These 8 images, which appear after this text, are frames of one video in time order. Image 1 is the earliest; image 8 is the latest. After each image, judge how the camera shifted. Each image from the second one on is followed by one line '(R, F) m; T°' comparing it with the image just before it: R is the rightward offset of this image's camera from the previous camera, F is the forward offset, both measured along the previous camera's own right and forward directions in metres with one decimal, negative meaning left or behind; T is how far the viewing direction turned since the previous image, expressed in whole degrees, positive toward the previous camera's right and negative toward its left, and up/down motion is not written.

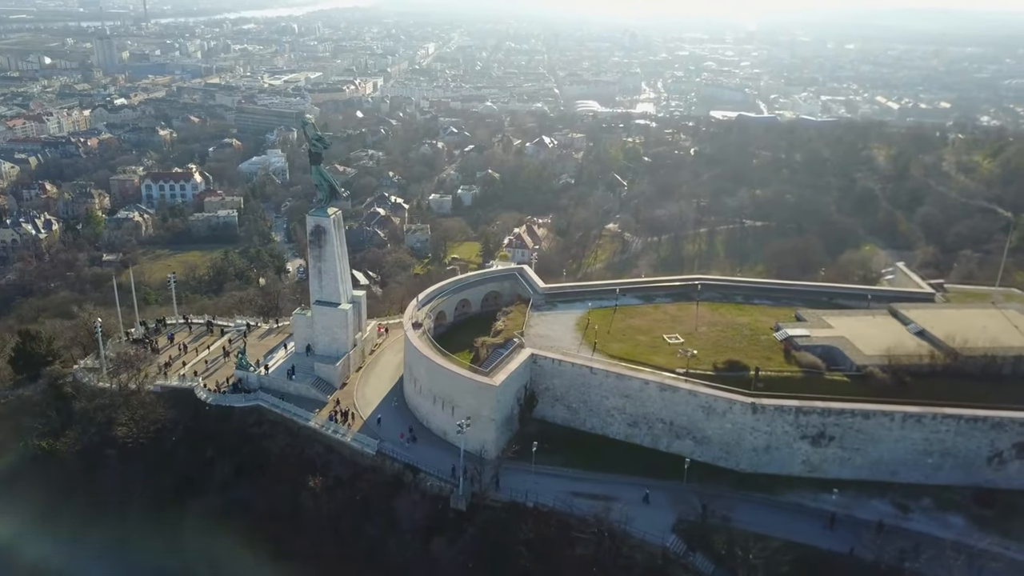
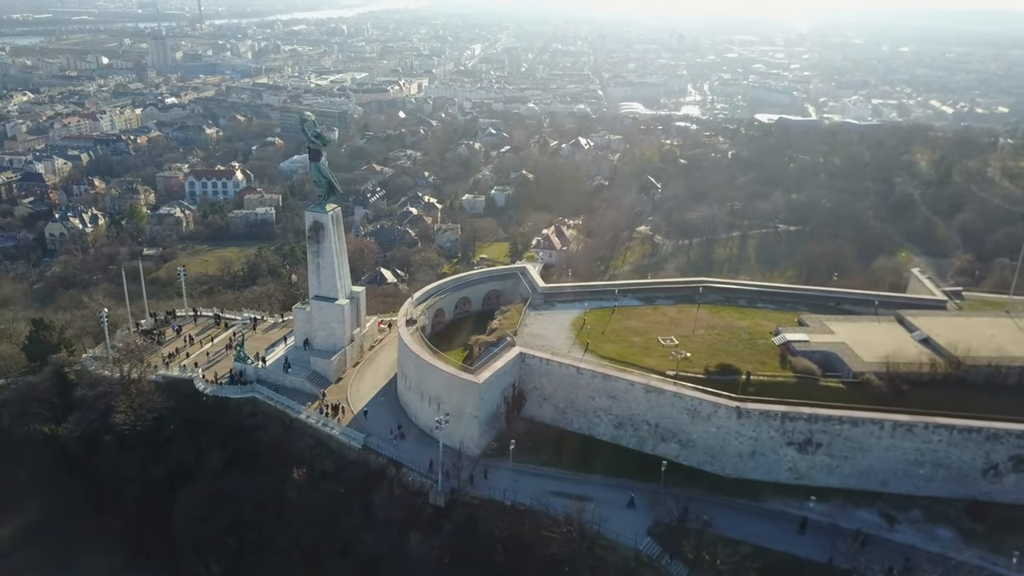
(+1.3, 0.0) m; -3°
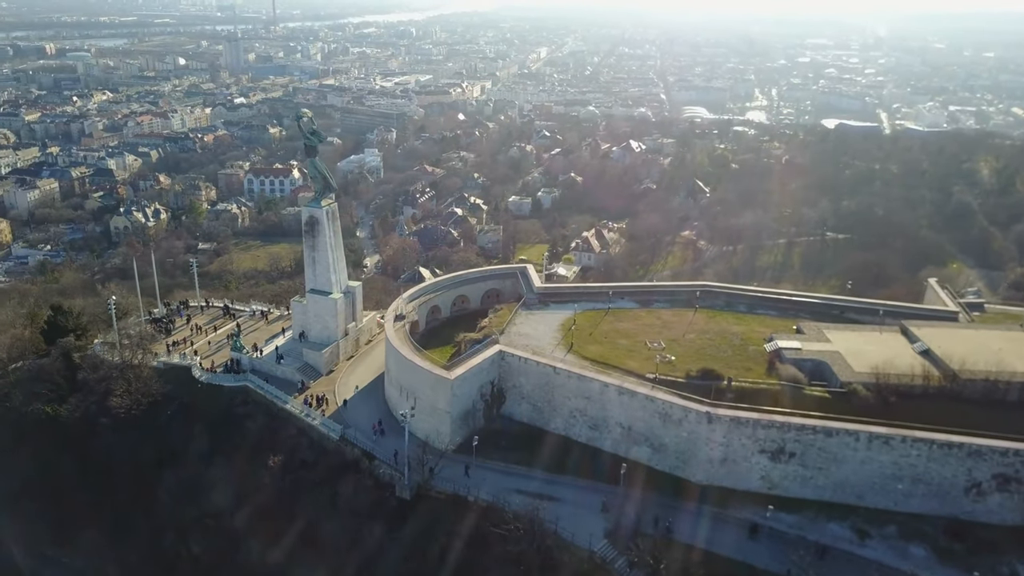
(+1.9, 0.0) m; -4°
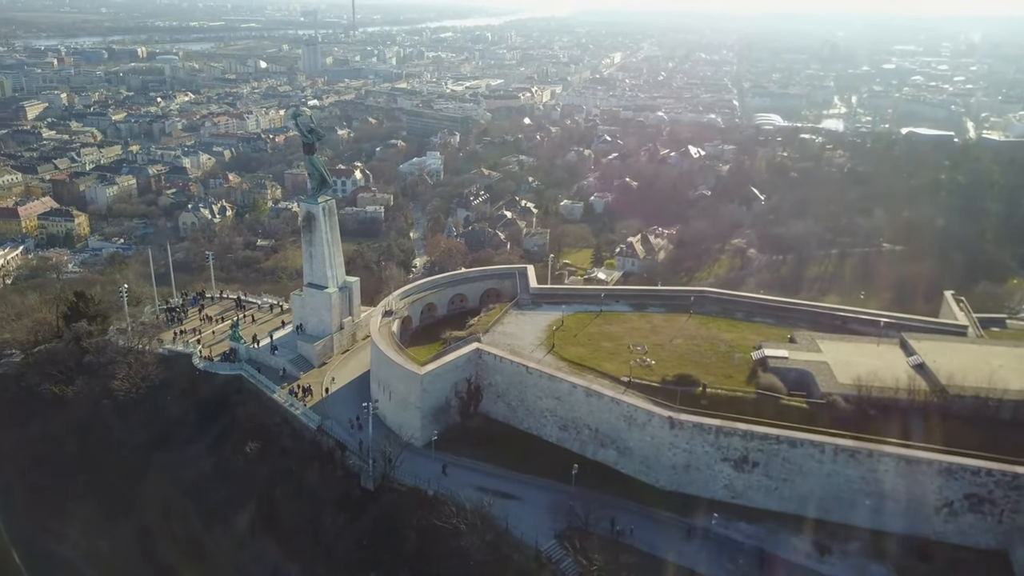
(+2.2, 0.0) m; -5°
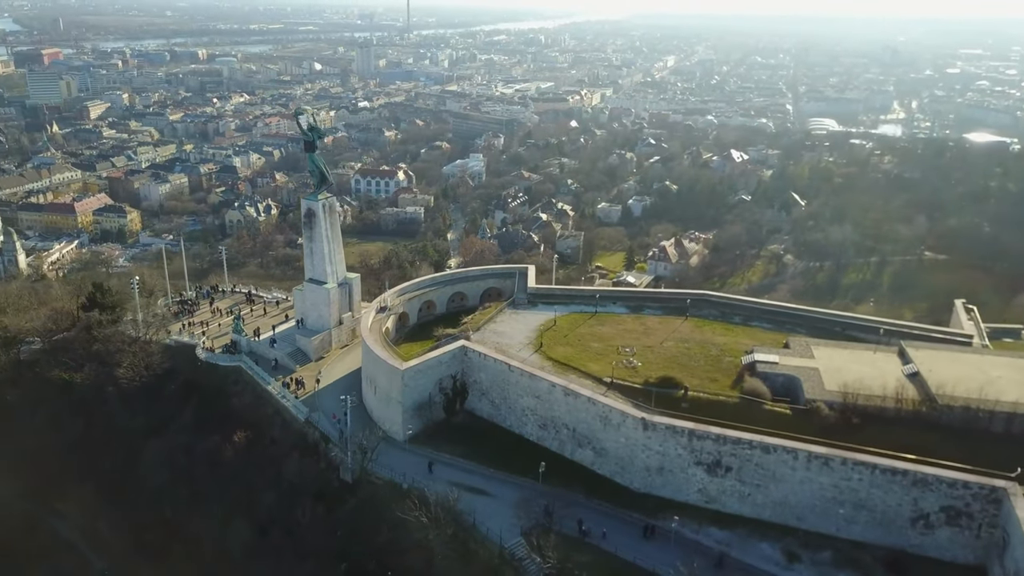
(+1.5, -0.1) m; -3°
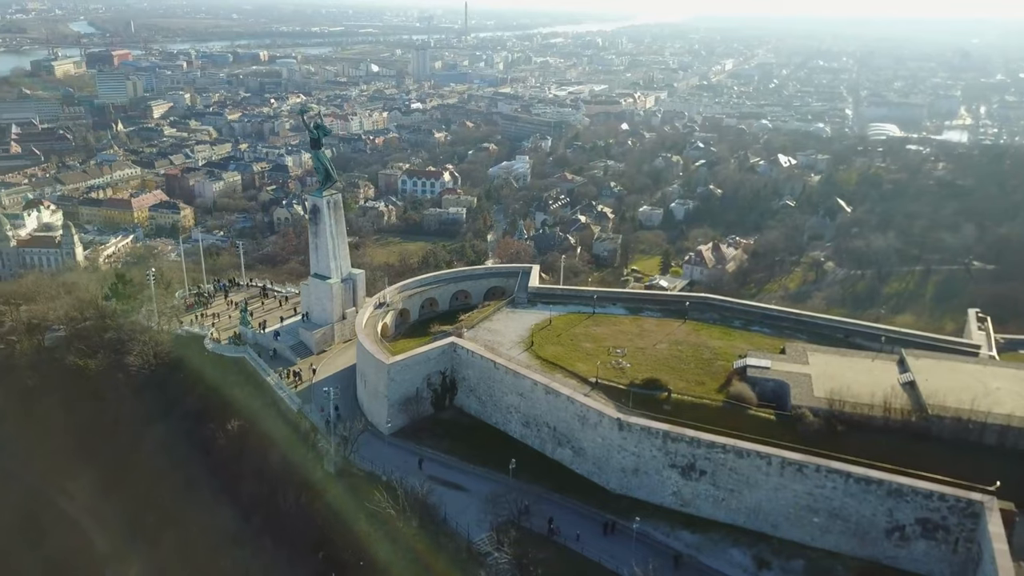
(+1.5, -0.1) m; -4°
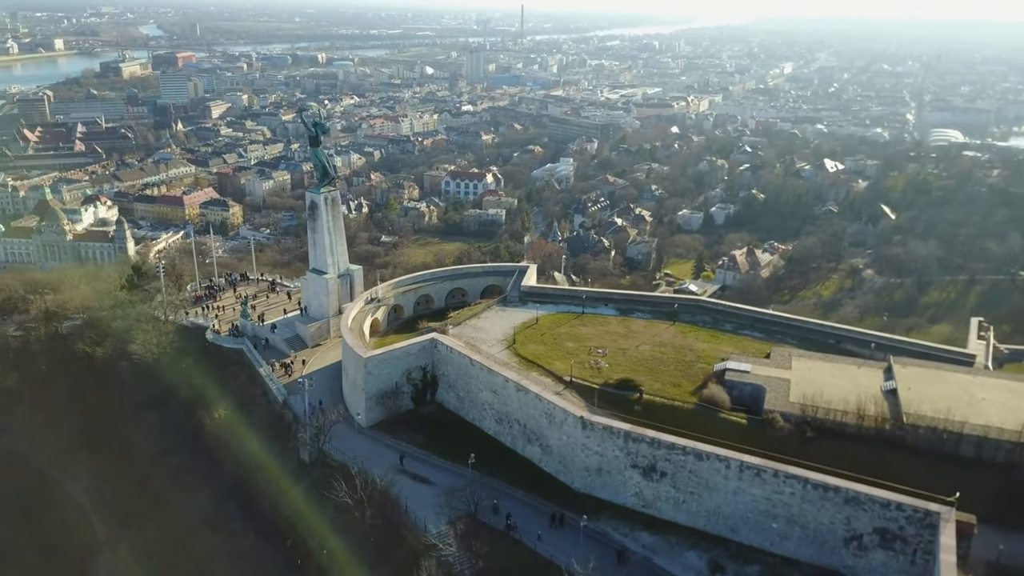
(+1.8, -0.1) m; -3°
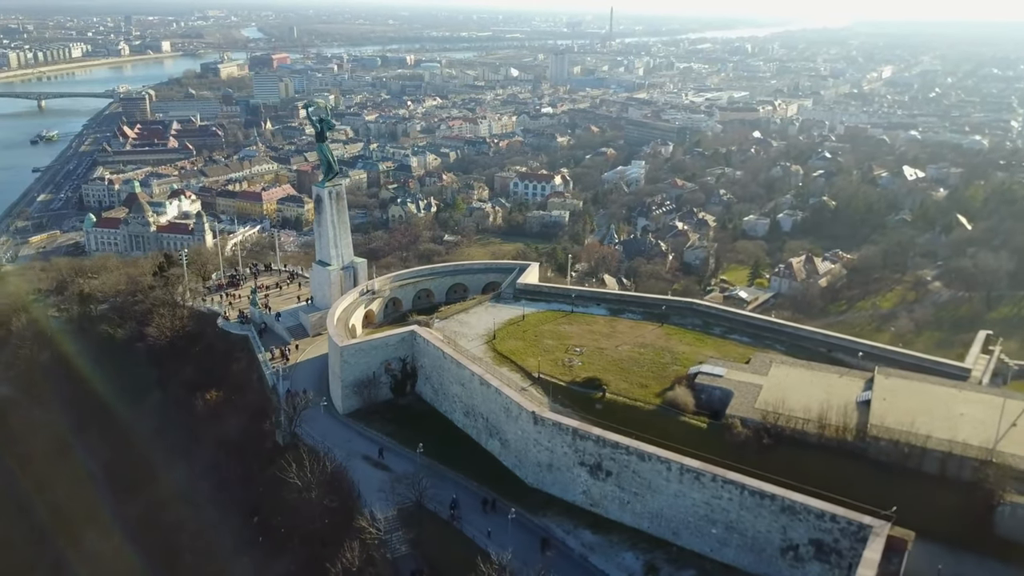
(+2.6, -0.1) m; -5°
